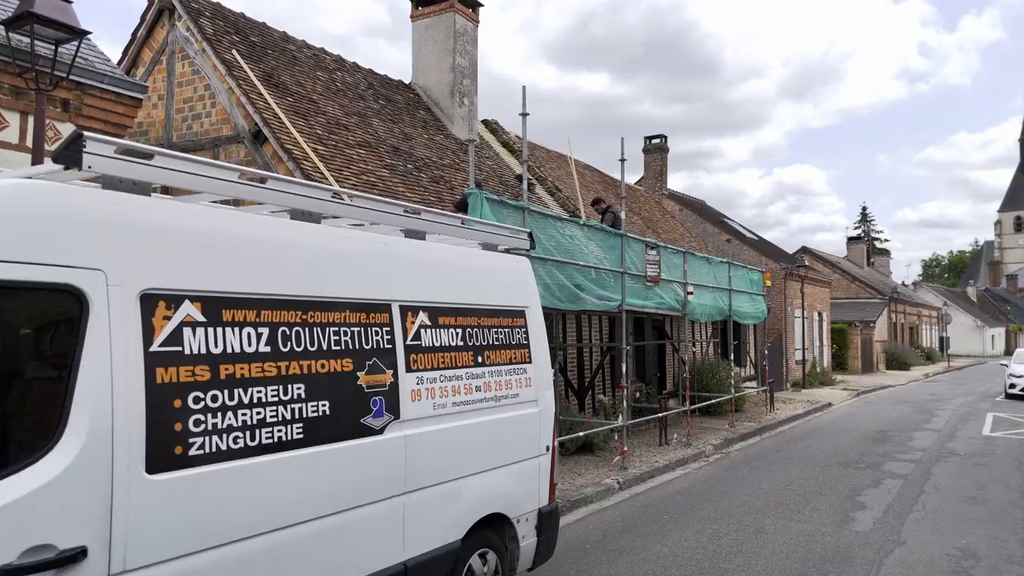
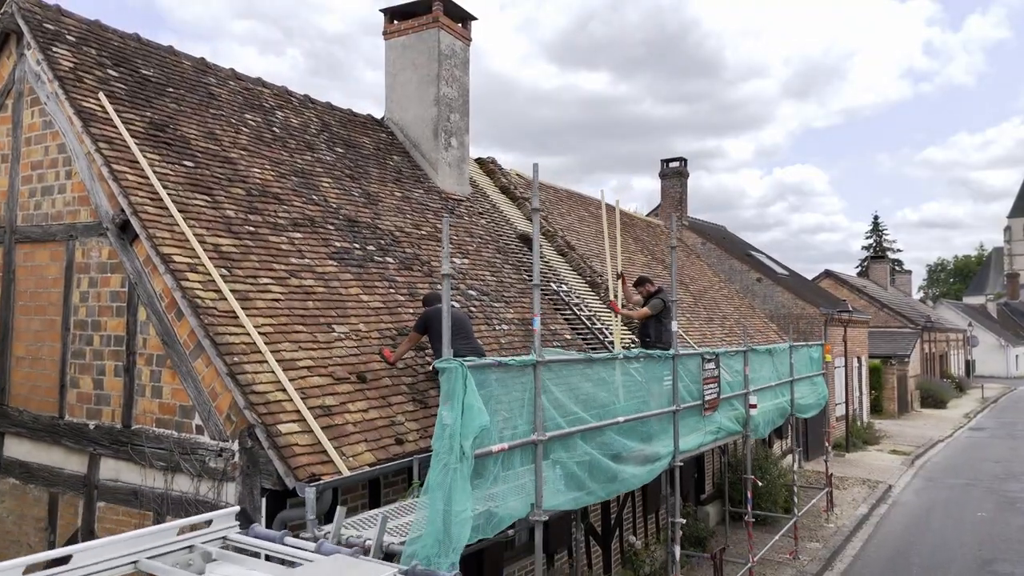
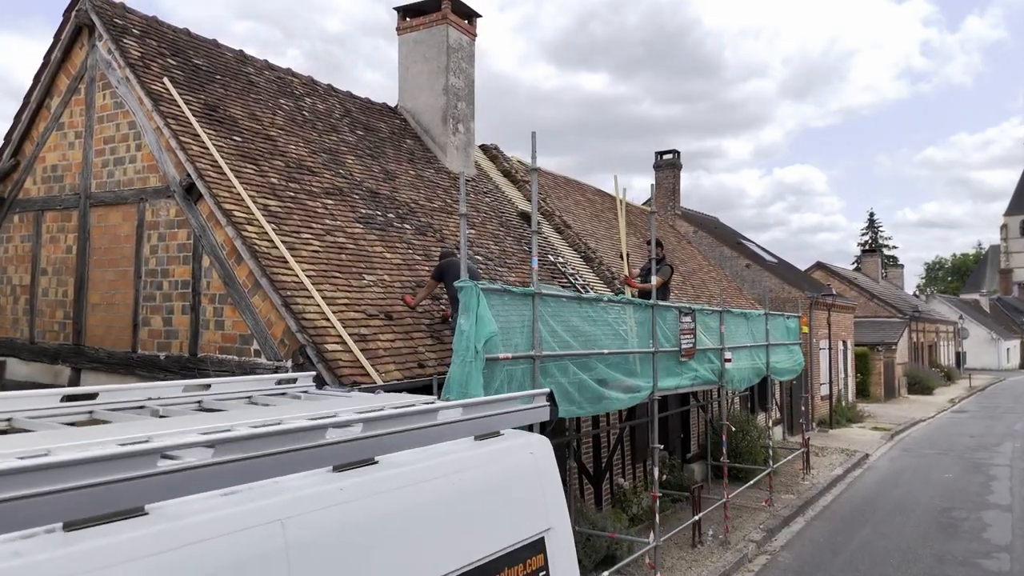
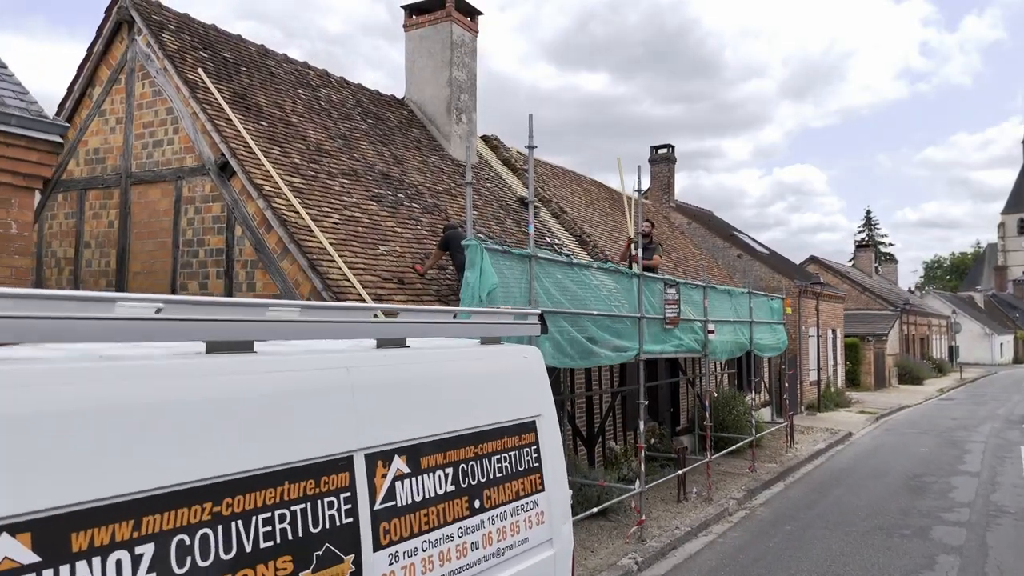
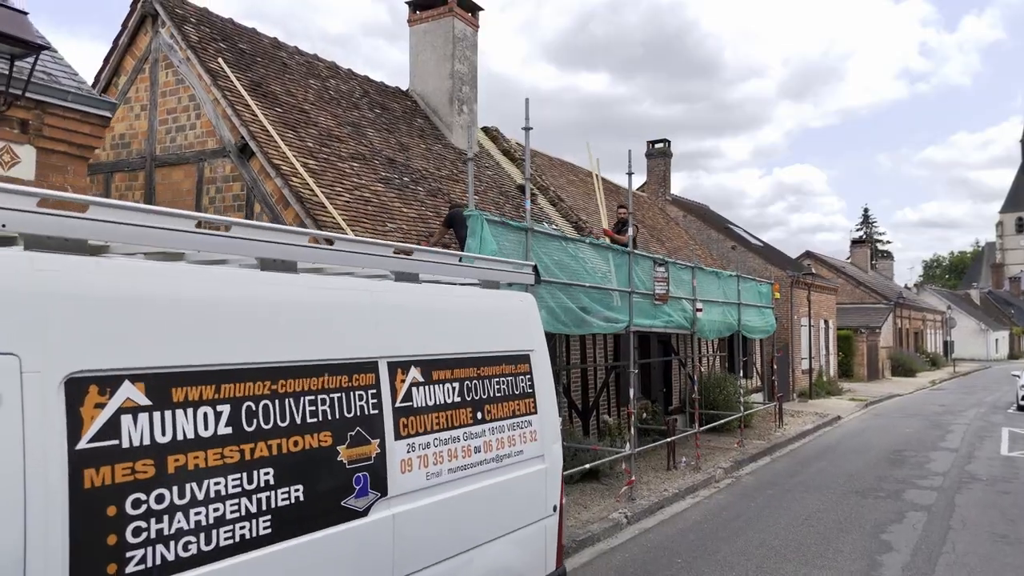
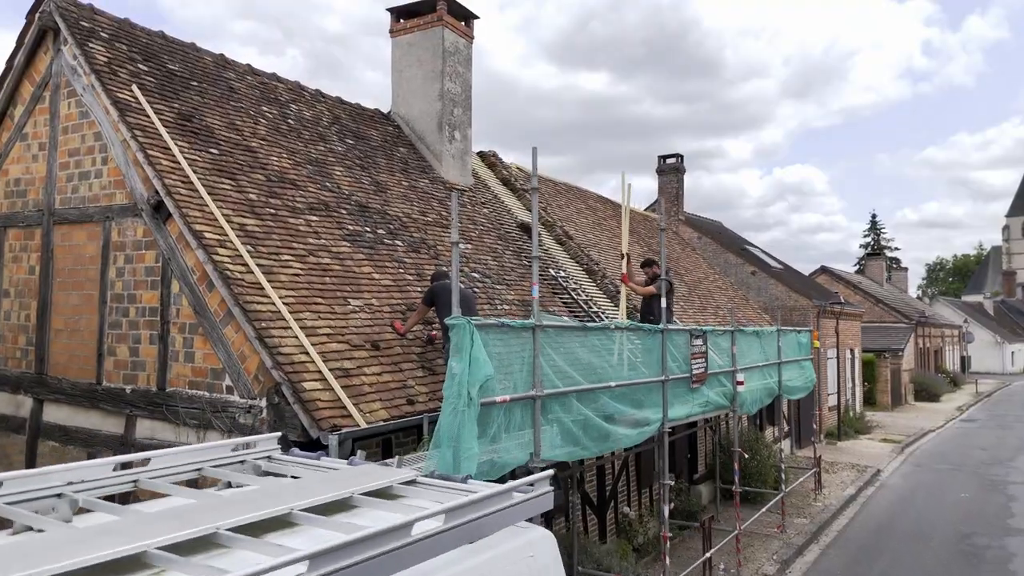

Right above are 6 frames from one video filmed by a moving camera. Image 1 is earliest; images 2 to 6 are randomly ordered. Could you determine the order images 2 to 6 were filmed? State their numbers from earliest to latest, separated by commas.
5, 4, 3, 6, 2
